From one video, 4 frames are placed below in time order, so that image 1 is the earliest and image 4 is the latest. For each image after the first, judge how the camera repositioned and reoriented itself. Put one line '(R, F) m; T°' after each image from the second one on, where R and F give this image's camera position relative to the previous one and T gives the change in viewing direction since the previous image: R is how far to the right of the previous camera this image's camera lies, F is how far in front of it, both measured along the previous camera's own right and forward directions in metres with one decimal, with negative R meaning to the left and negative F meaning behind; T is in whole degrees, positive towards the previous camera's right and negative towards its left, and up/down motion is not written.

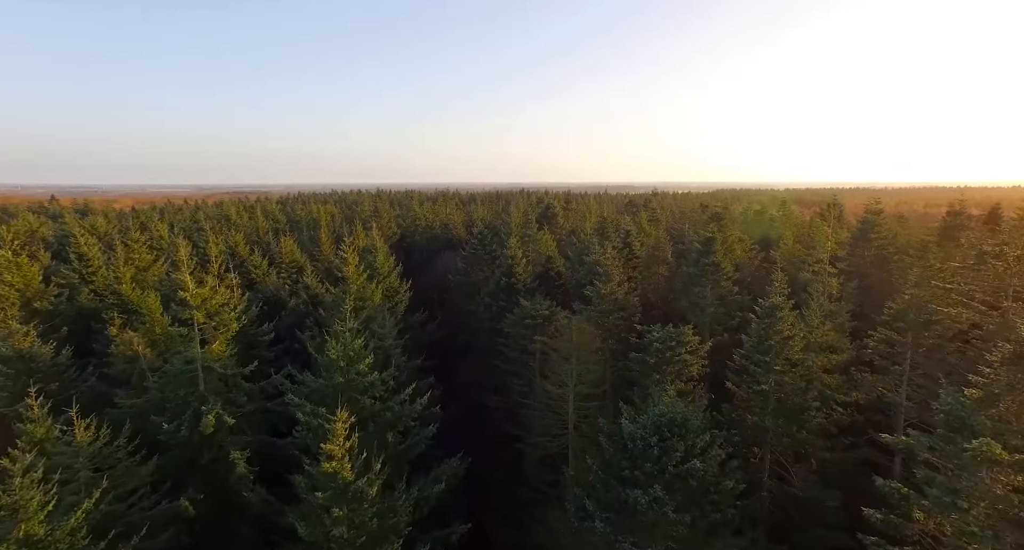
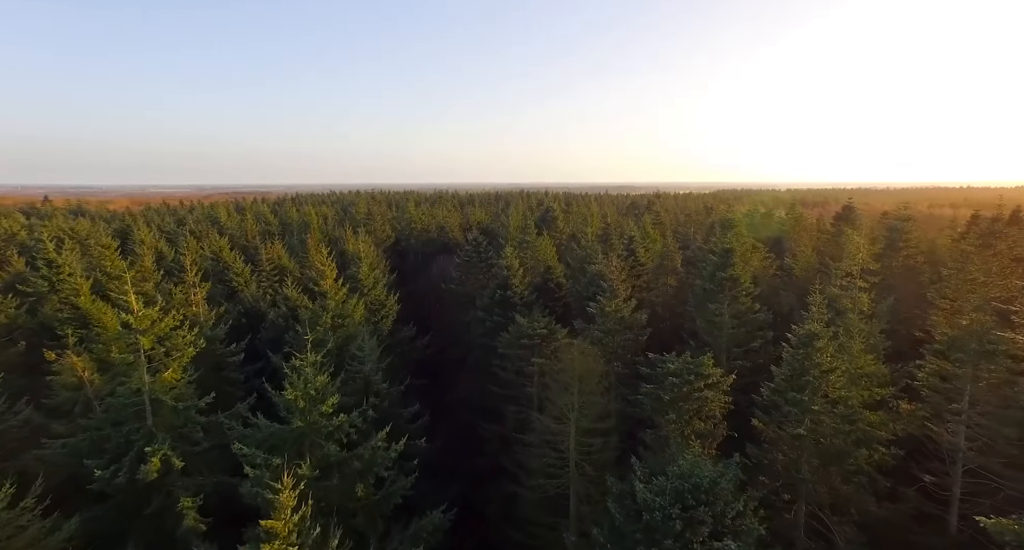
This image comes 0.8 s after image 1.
(+0.3, +2.6) m; 0°
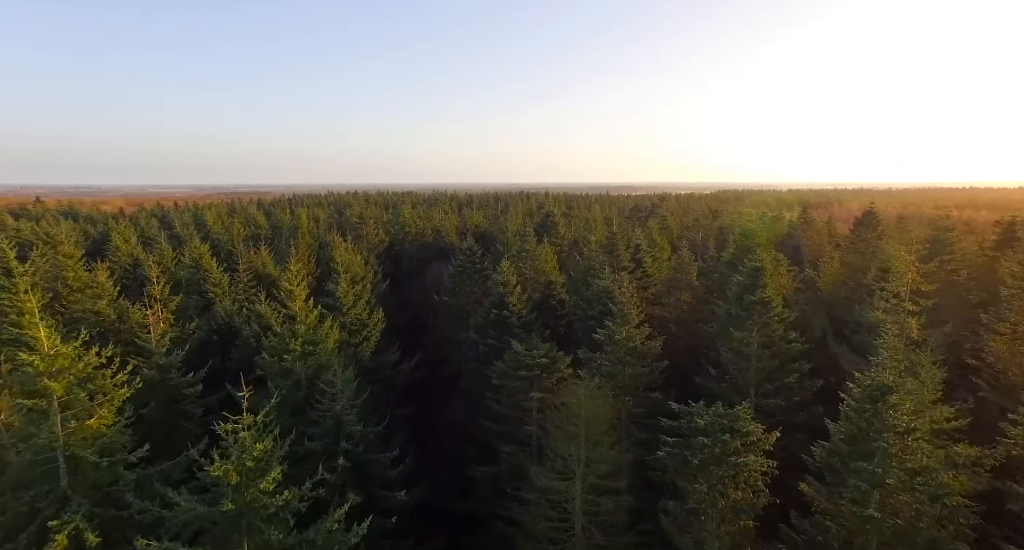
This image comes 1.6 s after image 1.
(+0.2, +3.2) m; 0°
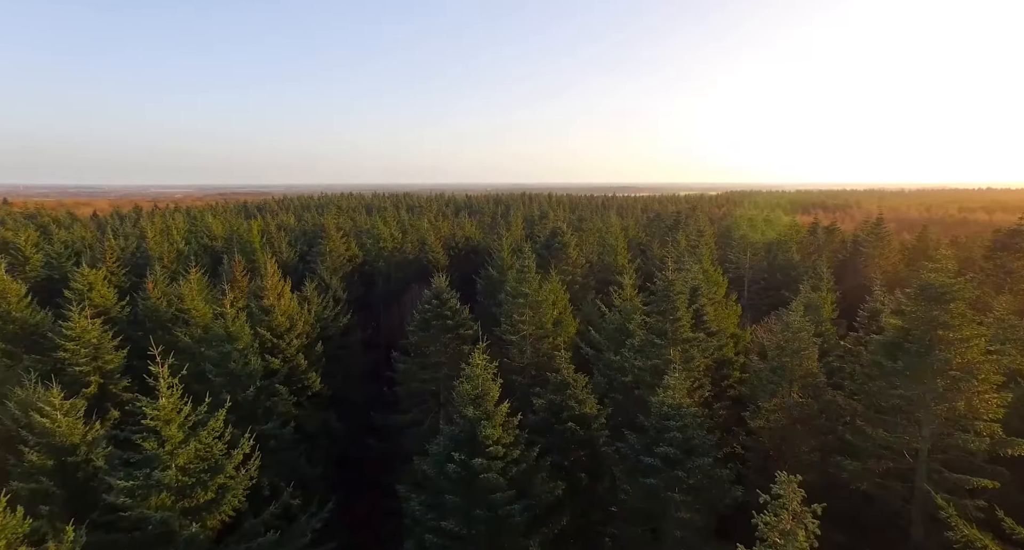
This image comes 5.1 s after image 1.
(+0.6, +13.3) m; 0°
